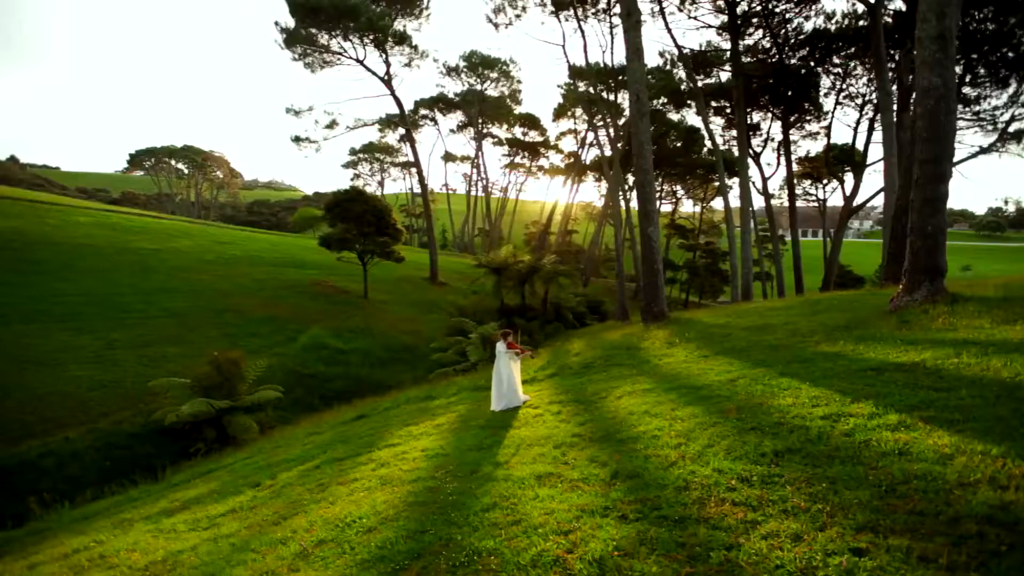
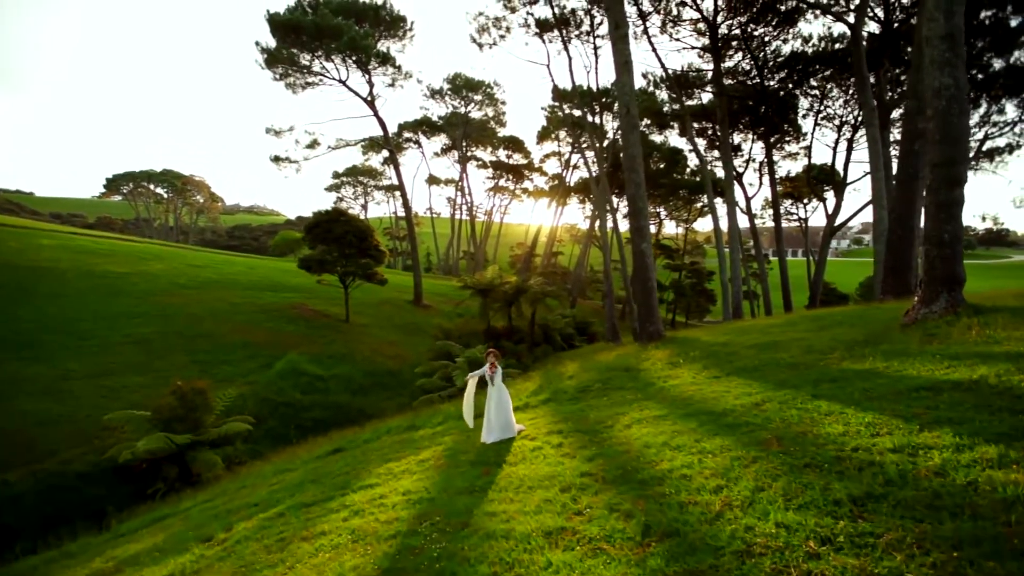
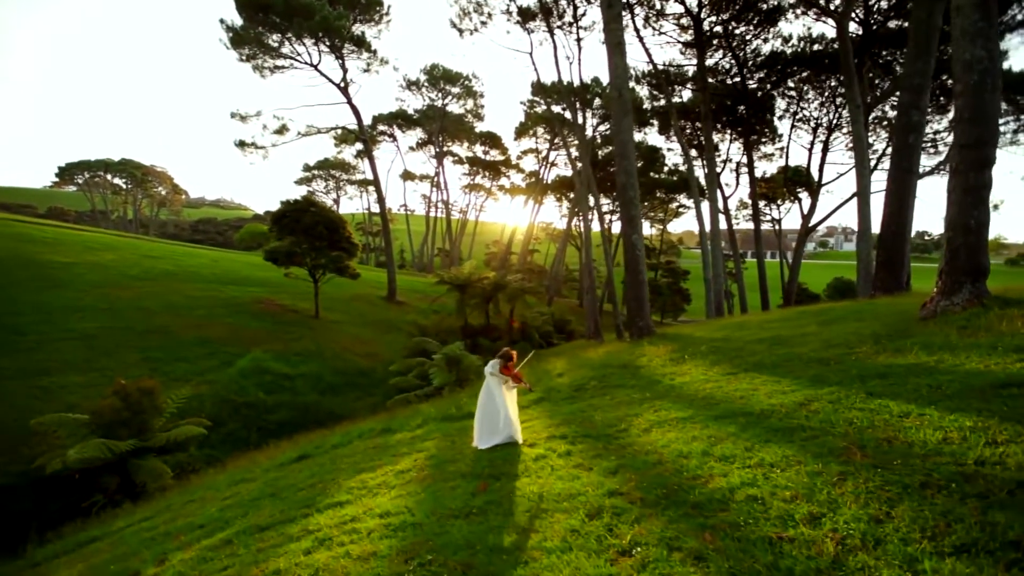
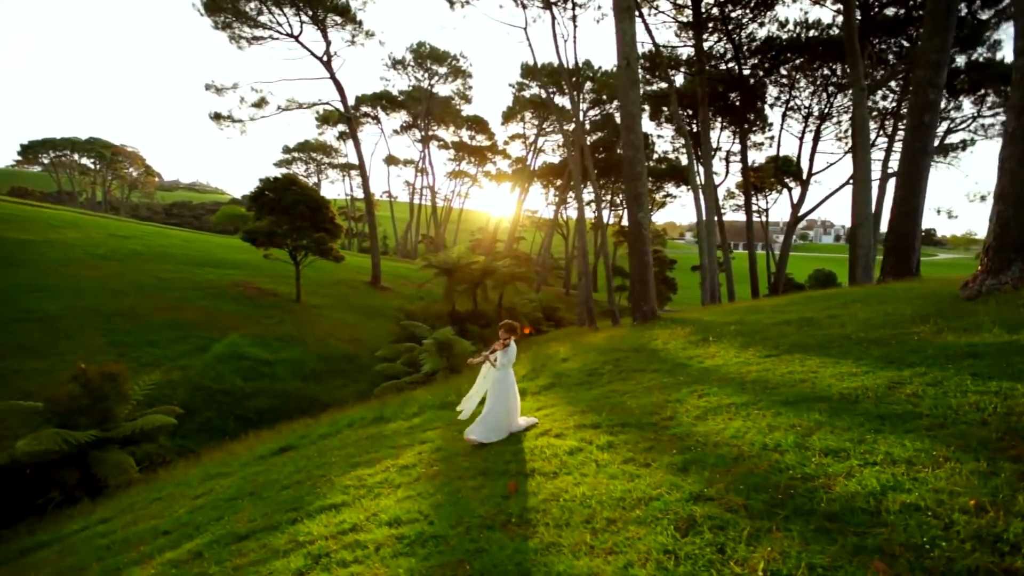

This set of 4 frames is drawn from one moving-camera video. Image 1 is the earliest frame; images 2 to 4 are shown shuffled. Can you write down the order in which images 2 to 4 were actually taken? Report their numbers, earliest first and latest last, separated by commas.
2, 3, 4
